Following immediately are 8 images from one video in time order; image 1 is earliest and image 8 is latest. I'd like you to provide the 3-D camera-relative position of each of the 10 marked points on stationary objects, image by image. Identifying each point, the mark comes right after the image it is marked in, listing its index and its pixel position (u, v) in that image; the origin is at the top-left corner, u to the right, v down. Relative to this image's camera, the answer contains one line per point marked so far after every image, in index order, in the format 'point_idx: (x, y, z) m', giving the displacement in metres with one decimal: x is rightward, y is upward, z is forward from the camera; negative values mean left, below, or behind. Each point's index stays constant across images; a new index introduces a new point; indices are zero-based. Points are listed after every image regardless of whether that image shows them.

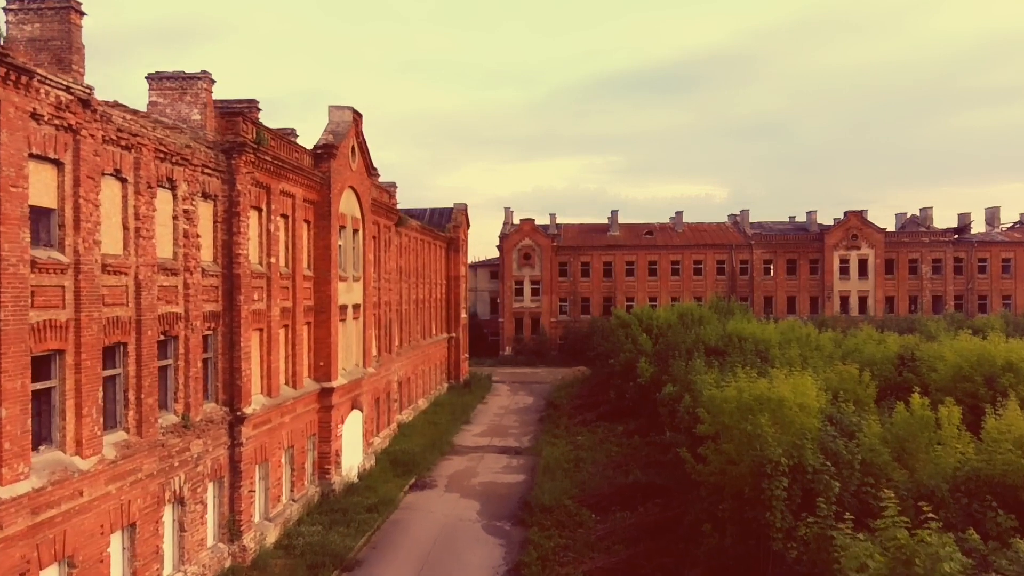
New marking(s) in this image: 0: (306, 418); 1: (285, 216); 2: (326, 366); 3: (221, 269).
0: (-4.5, -2.8, +18.0) m
1: (-4.7, +1.5, +17.1) m
2: (-4.3, -1.8, +18.9) m
3: (-5.1, +0.3, +14.4) m
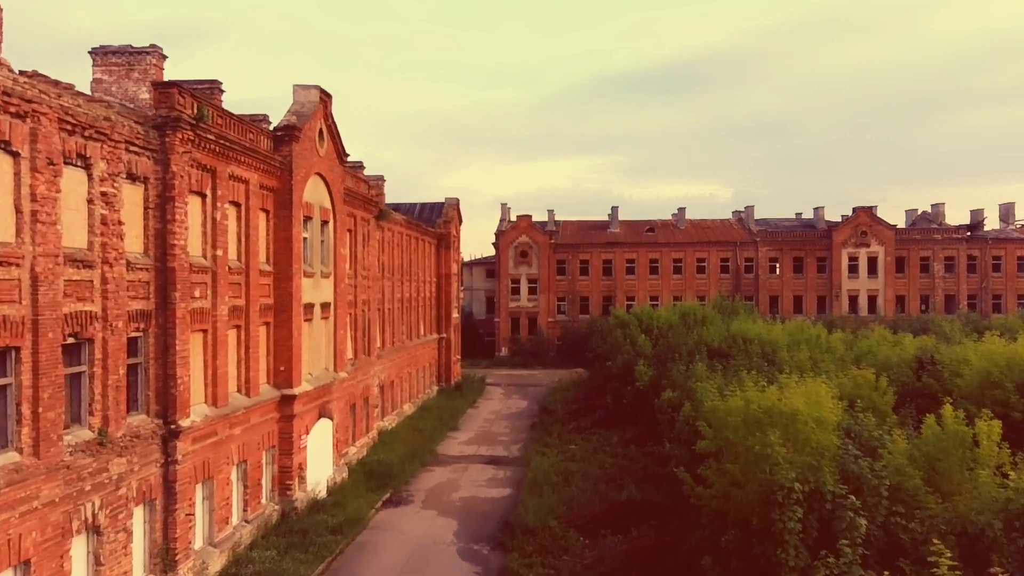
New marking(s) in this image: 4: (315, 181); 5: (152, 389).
0: (-4.9, -2.8, +16.2) m
1: (-5.1, +1.6, +15.3) m
2: (-4.7, -1.7, +17.1) m
3: (-5.5, +0.4, +12.6) m
4: (-4.5, +2.4, +18.7) m
5: (-5.5, -1.6, +12.6) m
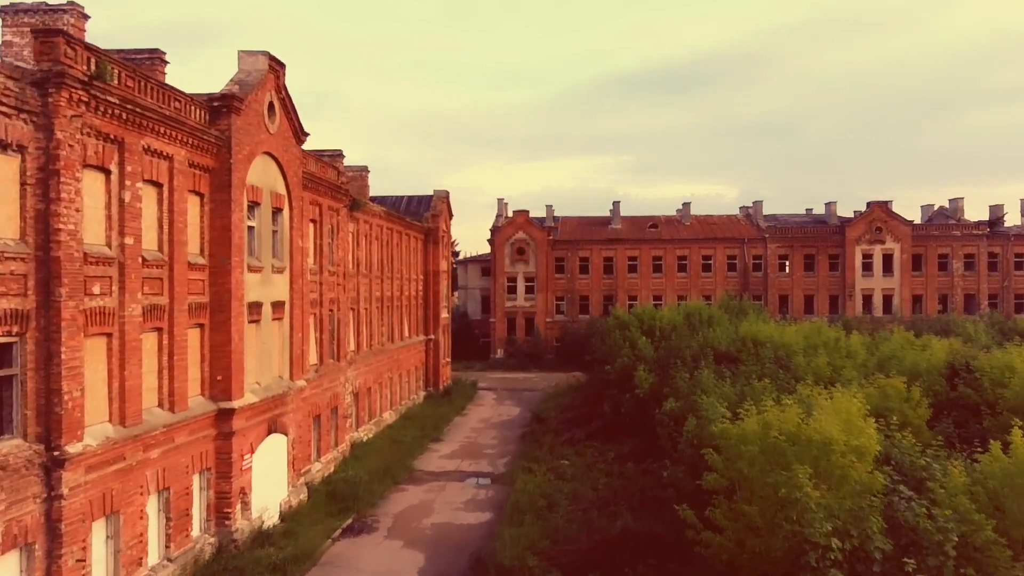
0: (-5.4, -2.7, +13.8) m
1: (-5.6, +1.6, +12.9) m
2: (-5.1, -1.6, +14.7) m
3: (-6.0, +0.5, +10.2) m
4: (-4.9, +2.5, +16.3) m
5: (-6.0, -1.5, +10.2) m
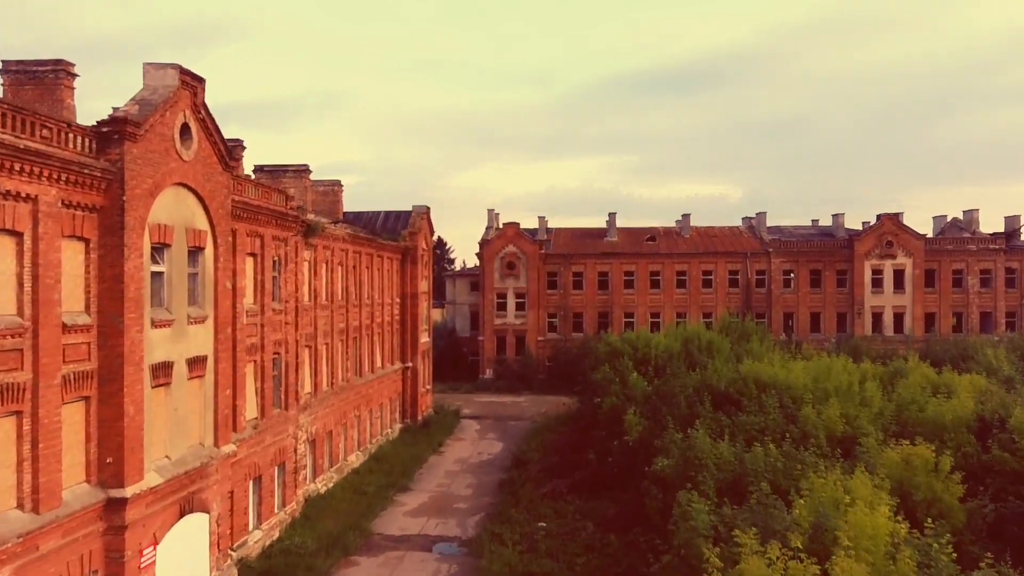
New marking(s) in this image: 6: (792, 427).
0: (-6.1, -3.6, +11.3) m
1: (-6.3, +0.7, +10.4) m
2: (-5.8, -2.6, +12.1) m
3: (-6.7, -0.5, +7.7) m
4: (-5.6, +1.6, +13.8) m
5: (-6.7, -2.4, +7.7) m
6: (+6.3, -3.1, +18.4) m
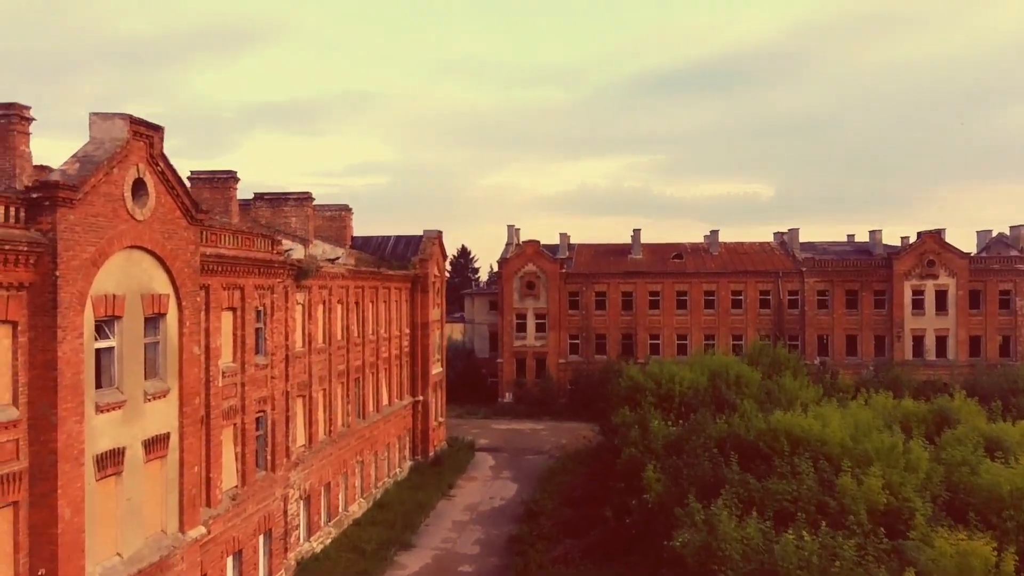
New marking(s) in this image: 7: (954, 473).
0: (-6.3, -4.8, +9.8) m
1: (-6.5, -0.4, +8.9) m
2: (-6.0, -3.7, +10.6) m
3: (-7.0, -1.6, +6.3) m
4: (-5.7, +0.5, +12.3) m
5: (-7.0, -3.5, +6.3) m
6: (+6.3, -4.2, +16.5) m
7: (+9.6, -4.0, +17.9) m
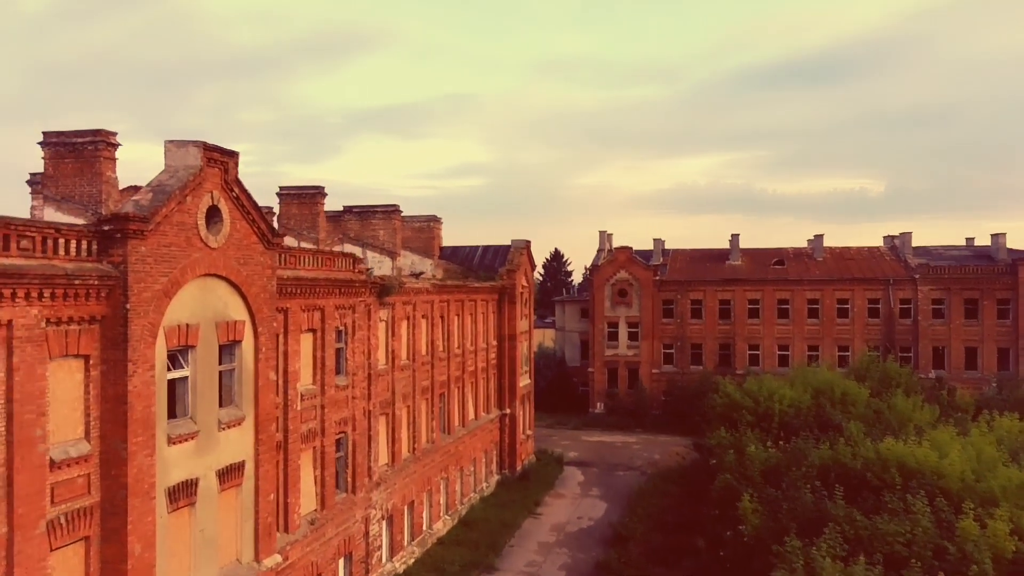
0: (-5.4, -5.2, +9.7) m
1: (-5.7, -0.8, +8.9) m
2: (-5.0, -4.1, +10.5) m
3: (-6.6, -2.0, +6.3) m
4: (-4.6, 0.0, +12.2) m
5: (-6.6, -4.0, +6.3) m
6: (+7.9, -4.6, +14.9) m
7: (+11.3, -4.5, +16.0) m
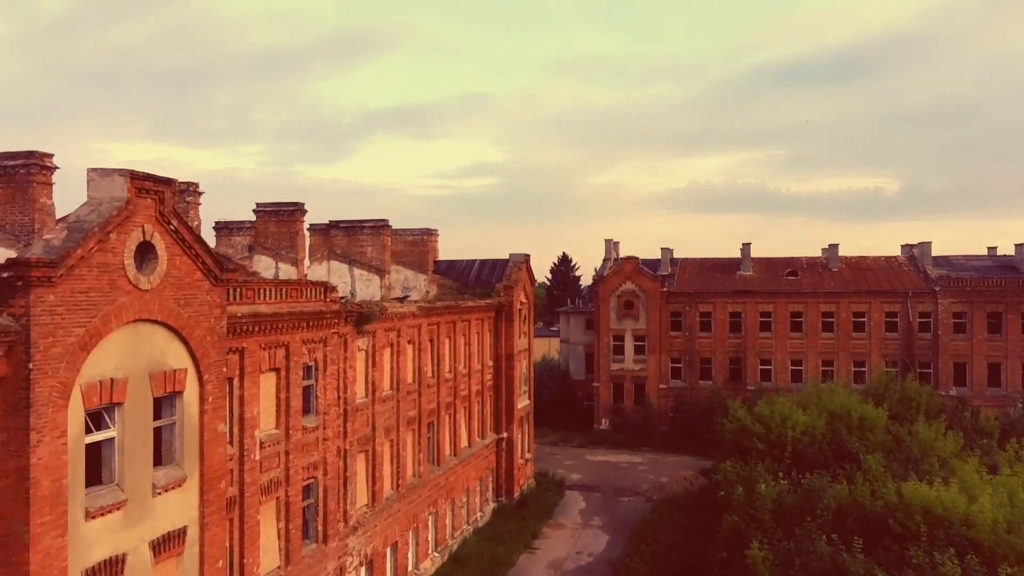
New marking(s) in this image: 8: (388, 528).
0: (-5.8, -5.8, +8.3) m
1: (-6.1, -1.5, +7.4) m
2: (-5.4, -4.7, +9.1) m
3: (-7.0, -2.6, +4.9) m
4: (-4.9, -0.6, +10.7) m
5: (-7.0, -4.6, +4.9) m
6: (+7.6, -5.2, +13.3) m
7: (+11.0, -5.1, +14.3) m
8: (-3.0, -5.7, +19.7) m
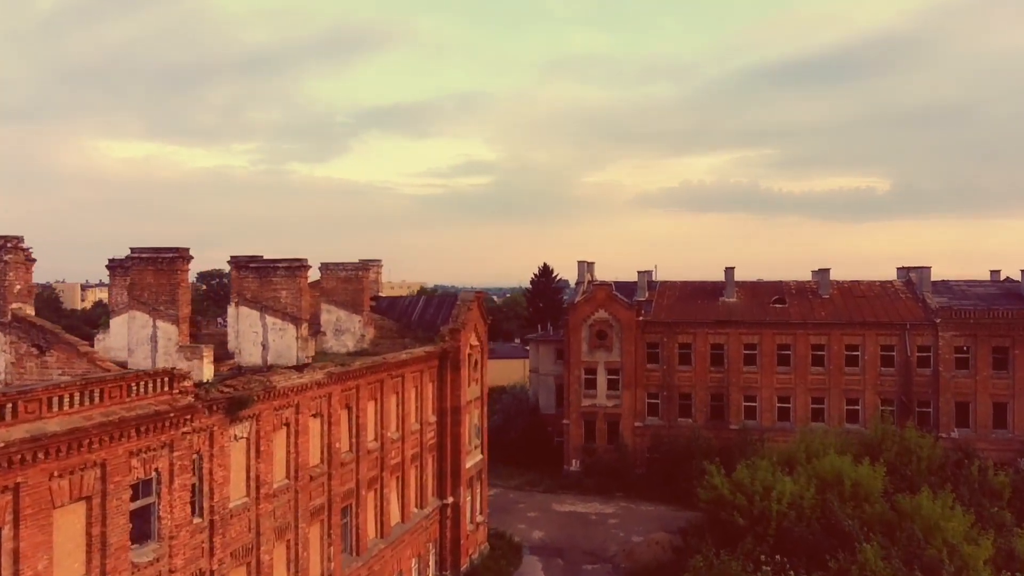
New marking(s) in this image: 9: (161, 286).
0: (-7.3, -7.2, +4.6) m
1: (-7.6, -2.8, +3.8) m
2: (-6.9, -6.1, +5.4) m
3: (-8.5, -4.0, +1.2) m
4: (-6.4, -1.9, +7.0) m
5: (-8.5, -6.0, +1.2) m
6: (+6.0, -6.6, +9.8) m
7: (+9.5, -6.5, +10.8) m
8: (-4.5, -7.1, +16.1) m
9: (-7.6, +0.1, +17.8) m
